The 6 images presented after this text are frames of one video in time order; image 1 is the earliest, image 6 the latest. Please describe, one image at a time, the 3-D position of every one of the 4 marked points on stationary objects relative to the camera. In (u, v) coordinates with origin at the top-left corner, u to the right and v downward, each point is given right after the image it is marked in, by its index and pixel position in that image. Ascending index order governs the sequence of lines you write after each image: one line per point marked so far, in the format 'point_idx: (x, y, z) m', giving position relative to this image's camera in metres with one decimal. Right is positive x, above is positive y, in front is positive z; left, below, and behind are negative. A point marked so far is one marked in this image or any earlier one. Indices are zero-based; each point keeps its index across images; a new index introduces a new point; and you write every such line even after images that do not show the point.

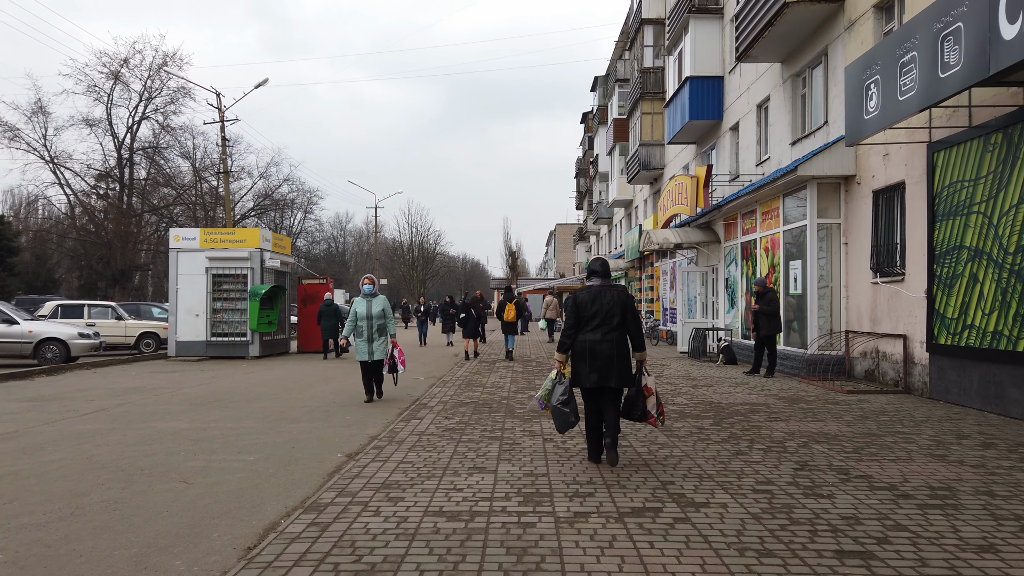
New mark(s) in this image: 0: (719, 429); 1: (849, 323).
0: (+2.2, -1.5, +7.4) m
1: (+5.8, -0.6, +12.1) m
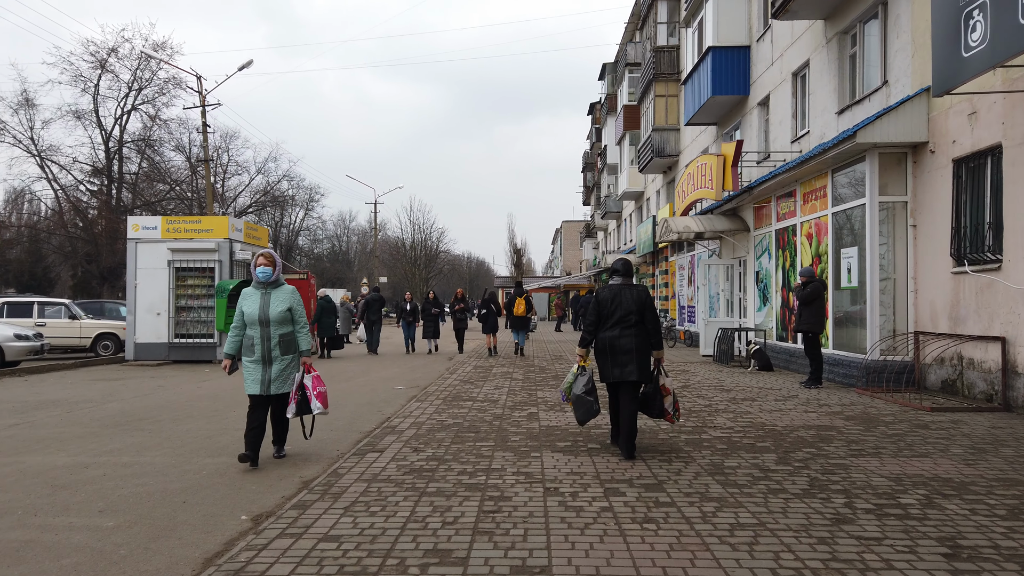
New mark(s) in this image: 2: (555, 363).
0: (+2.1, -1.4, +5.3) m
1: (+5.8, -0.5, +9.9) m
2: (+1.0, -1.6, +15.5) m
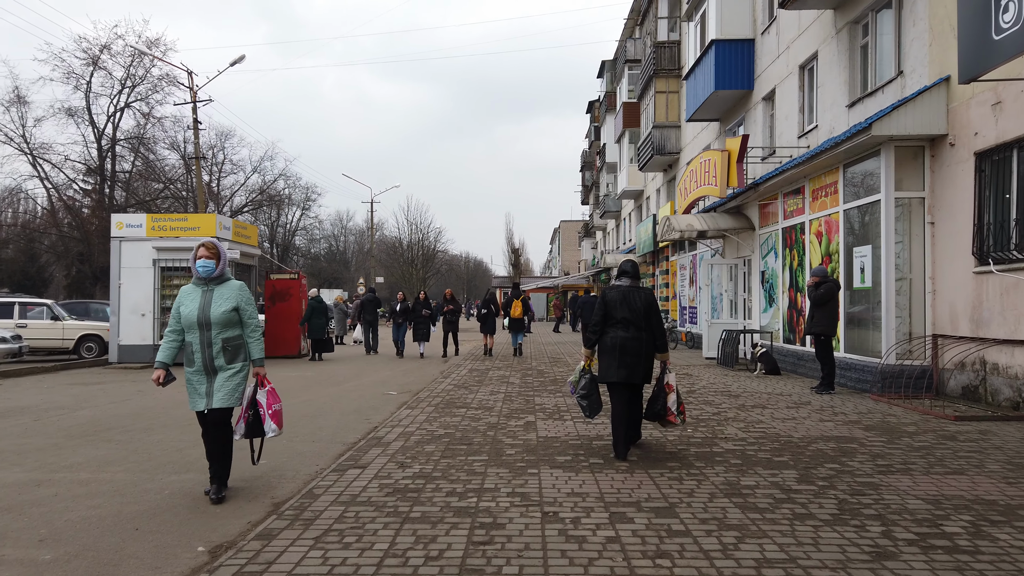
0: (+2.1, -1.4, +4.8) m
1: (+5.7, -0.5, +9.4) m
2: (+0.9, -1.6, +15.0) m
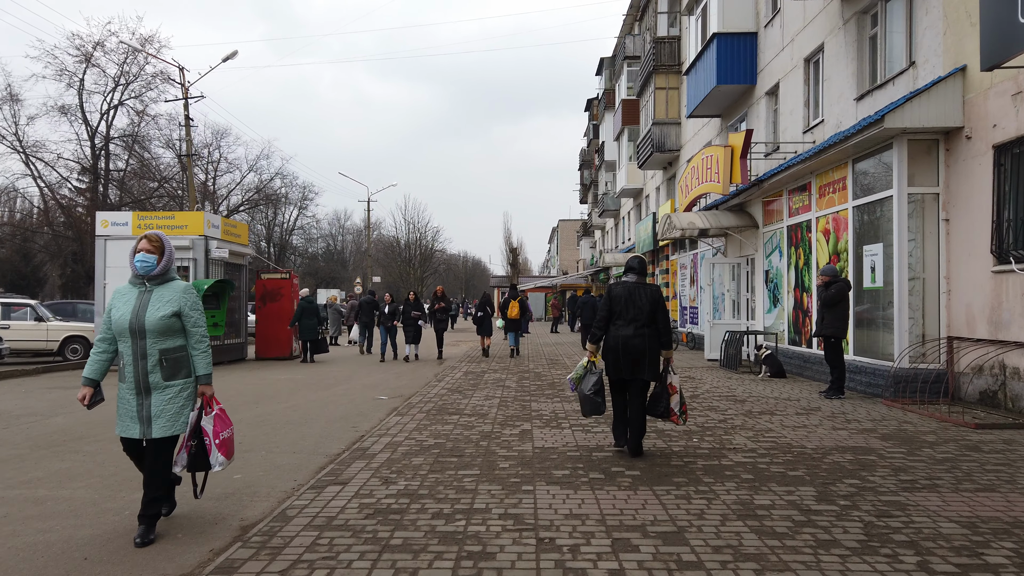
0: (+2.0, -1.4, +4.3) m
1: (+5.6, -0.5, +9.0) m
2: (+0.8, -1.6, +14.6) m
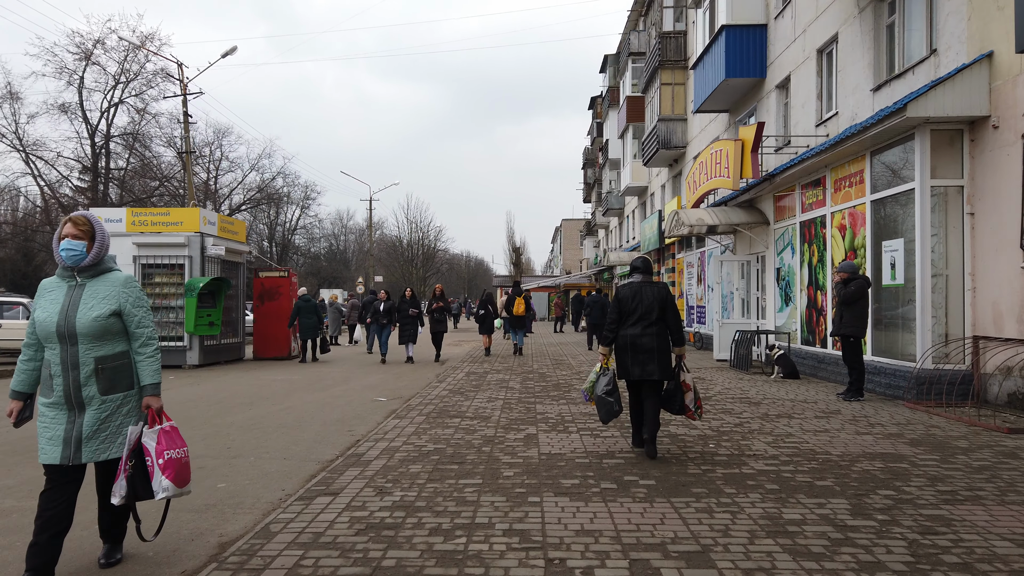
0: (+2.0, -1.4, +3.9) m
1: (+5.7, -0.5, +8.6) m
2: (+0.9, -1.6, +14.2) m
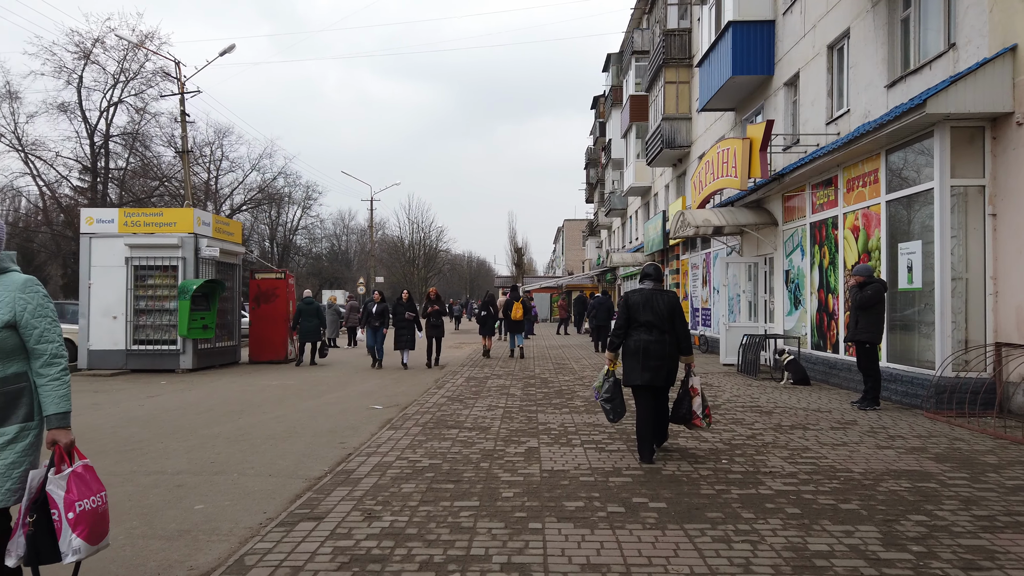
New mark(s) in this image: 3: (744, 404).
0: (+2.0, -1.4, +3.6) m
1: (+5.7, -0.5, +8.2) m
2: (+0.9, -1.7, +13.8) m
3: (+3.1, -1.5, +9.3) m
